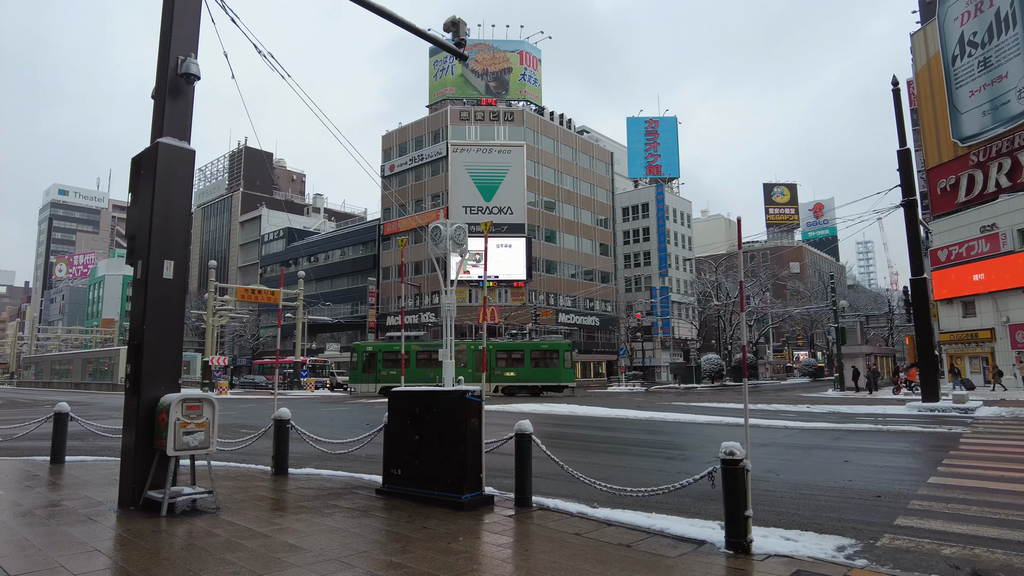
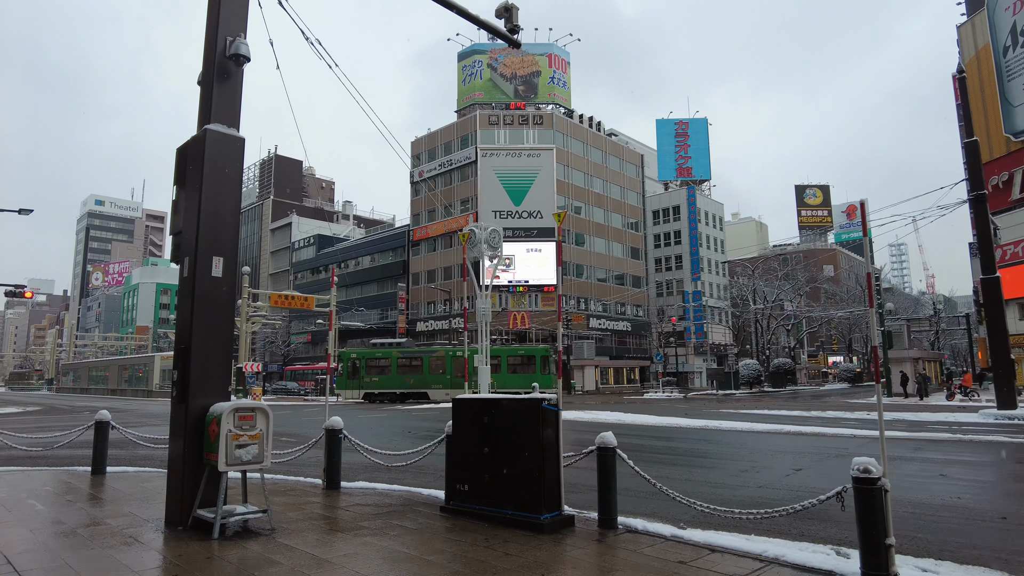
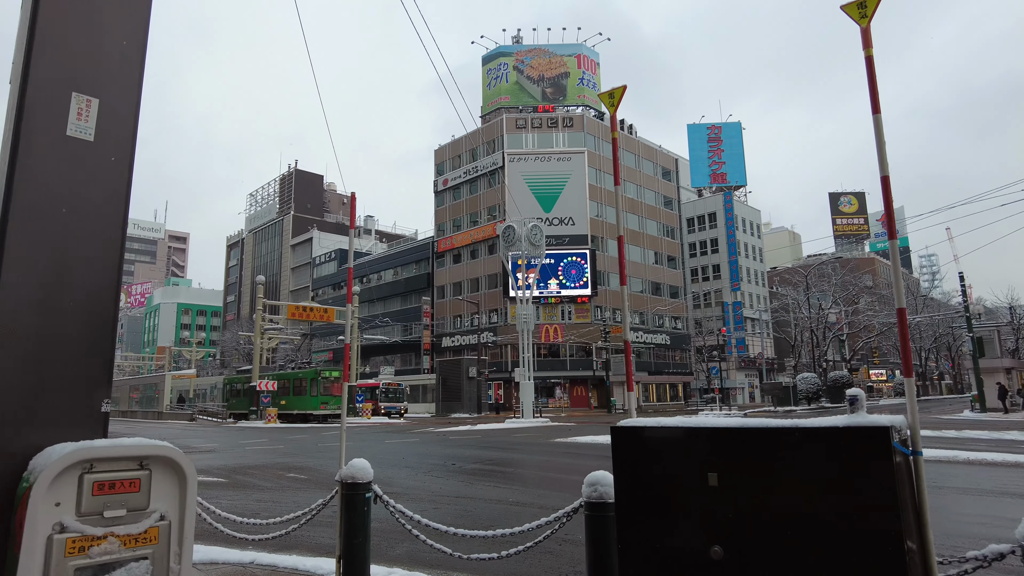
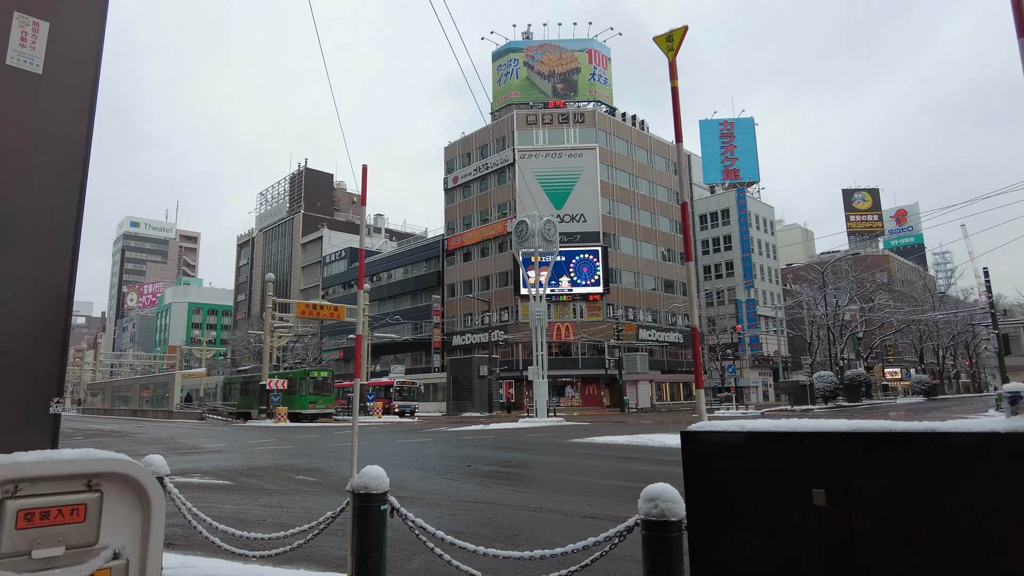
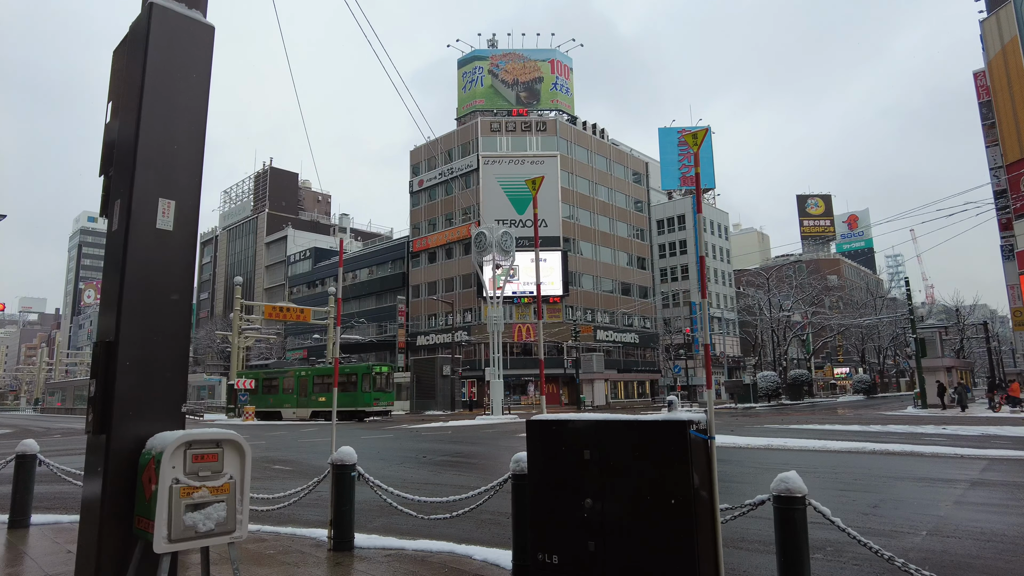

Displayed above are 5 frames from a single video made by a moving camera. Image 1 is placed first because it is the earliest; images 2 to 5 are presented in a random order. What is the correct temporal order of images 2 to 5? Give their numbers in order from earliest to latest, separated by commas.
2, 5, 3, 4
